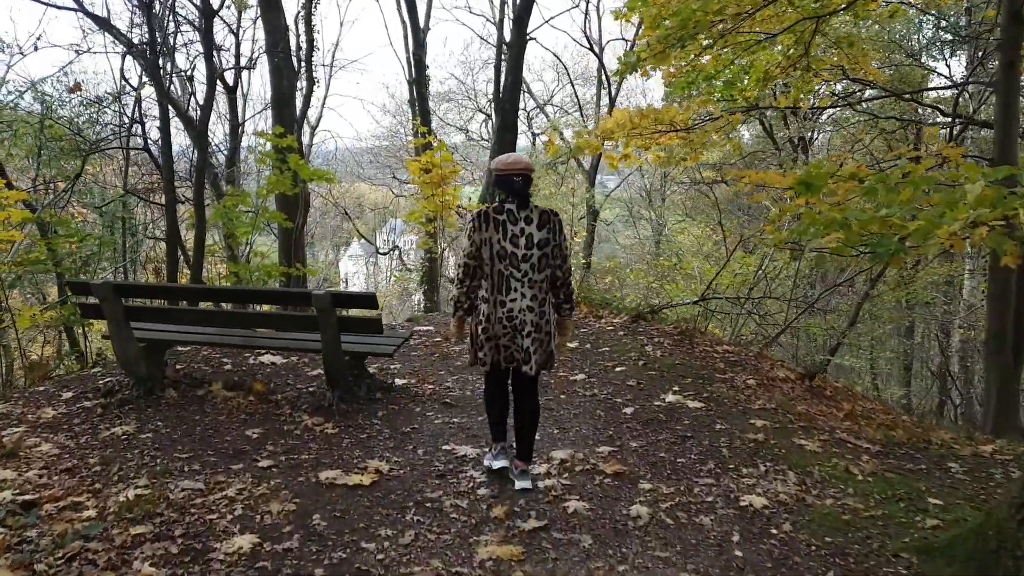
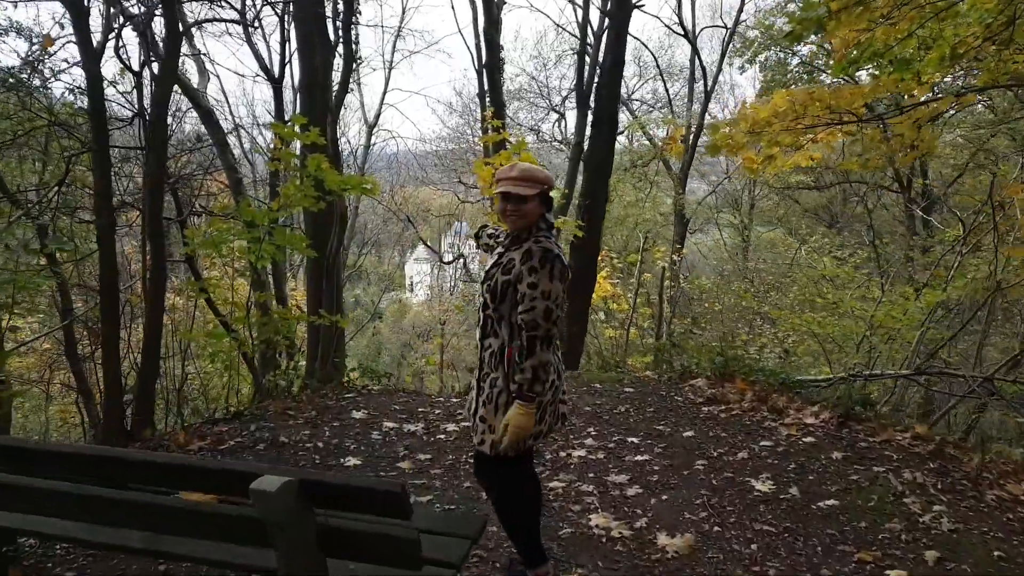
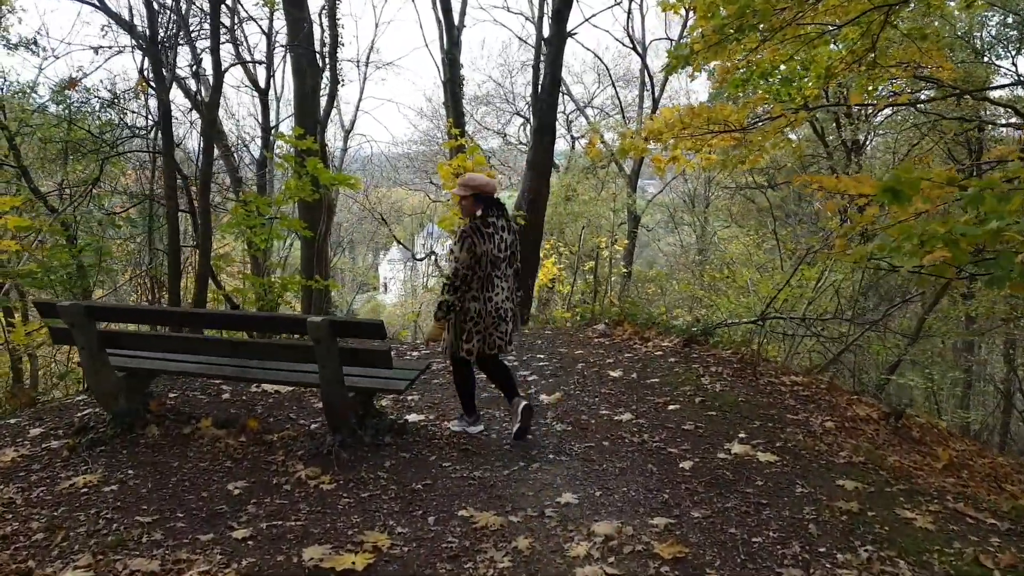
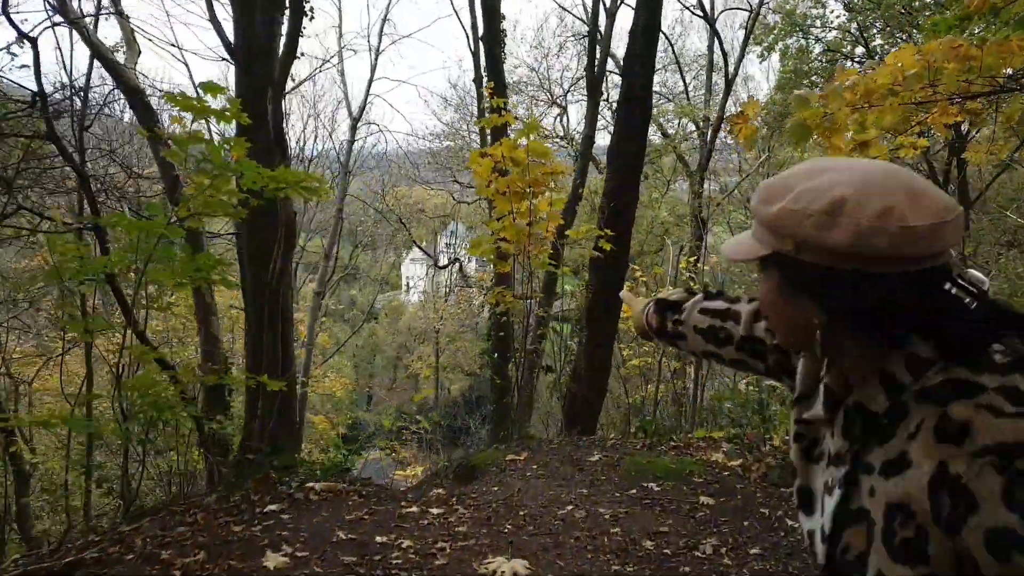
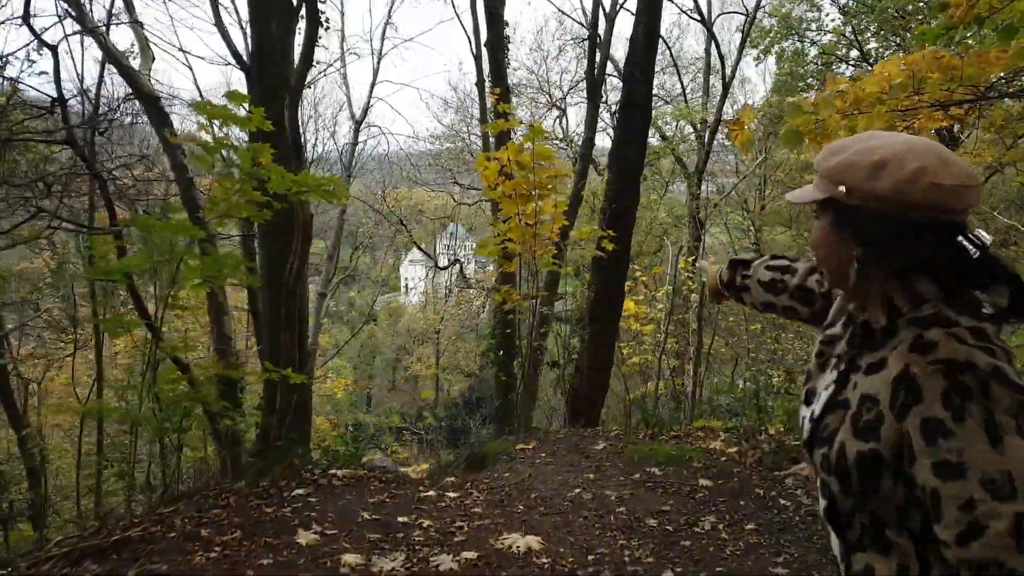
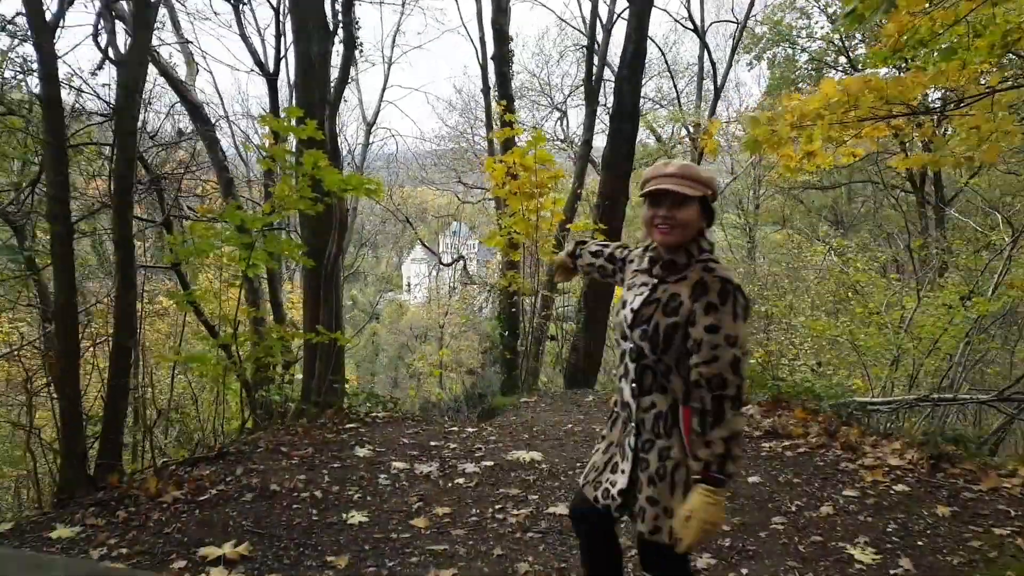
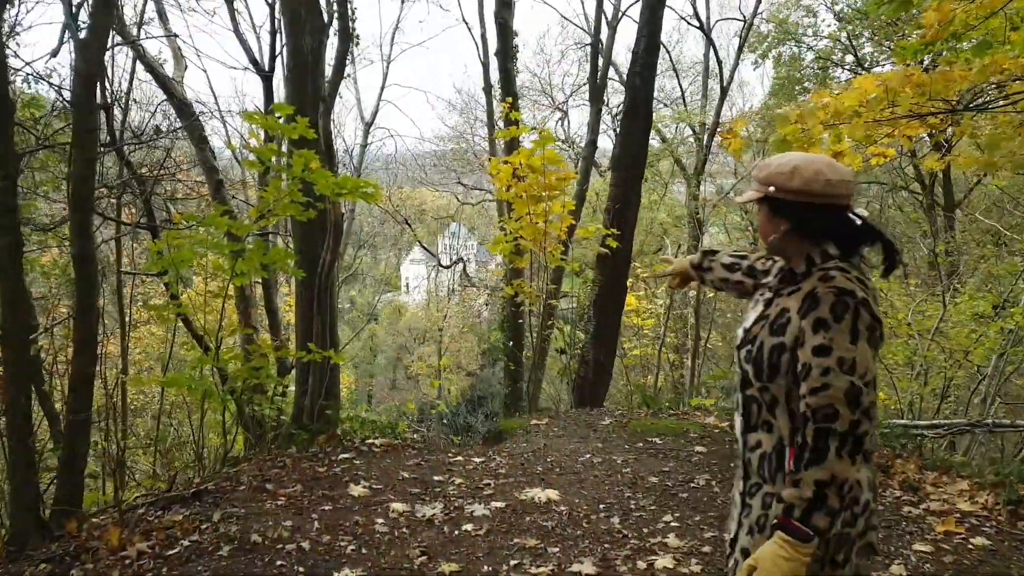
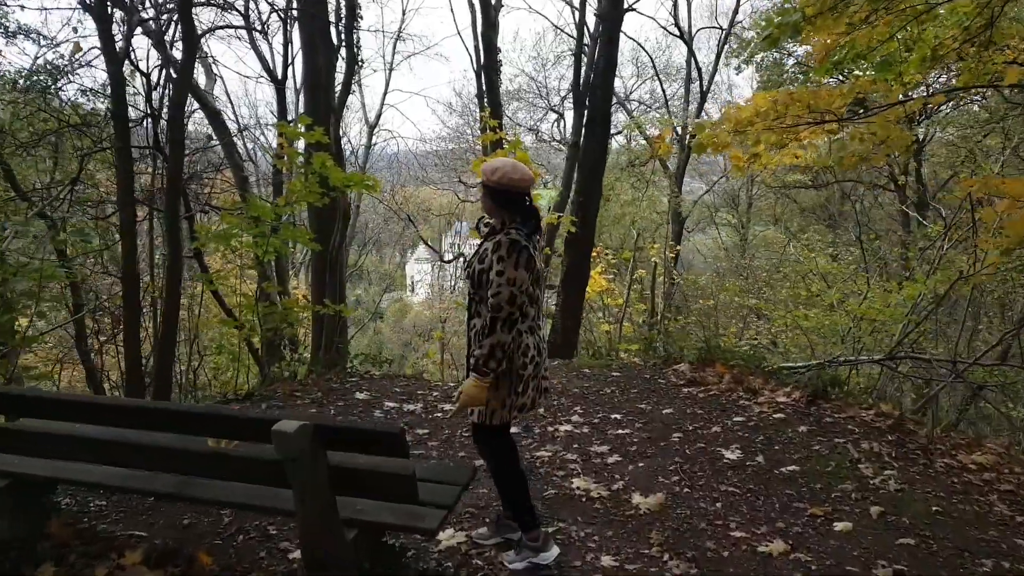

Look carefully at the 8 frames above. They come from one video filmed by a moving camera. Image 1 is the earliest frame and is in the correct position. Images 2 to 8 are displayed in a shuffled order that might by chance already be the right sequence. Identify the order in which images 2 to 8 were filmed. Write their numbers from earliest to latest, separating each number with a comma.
3, 8, 2, 6, 7, 5, 4
